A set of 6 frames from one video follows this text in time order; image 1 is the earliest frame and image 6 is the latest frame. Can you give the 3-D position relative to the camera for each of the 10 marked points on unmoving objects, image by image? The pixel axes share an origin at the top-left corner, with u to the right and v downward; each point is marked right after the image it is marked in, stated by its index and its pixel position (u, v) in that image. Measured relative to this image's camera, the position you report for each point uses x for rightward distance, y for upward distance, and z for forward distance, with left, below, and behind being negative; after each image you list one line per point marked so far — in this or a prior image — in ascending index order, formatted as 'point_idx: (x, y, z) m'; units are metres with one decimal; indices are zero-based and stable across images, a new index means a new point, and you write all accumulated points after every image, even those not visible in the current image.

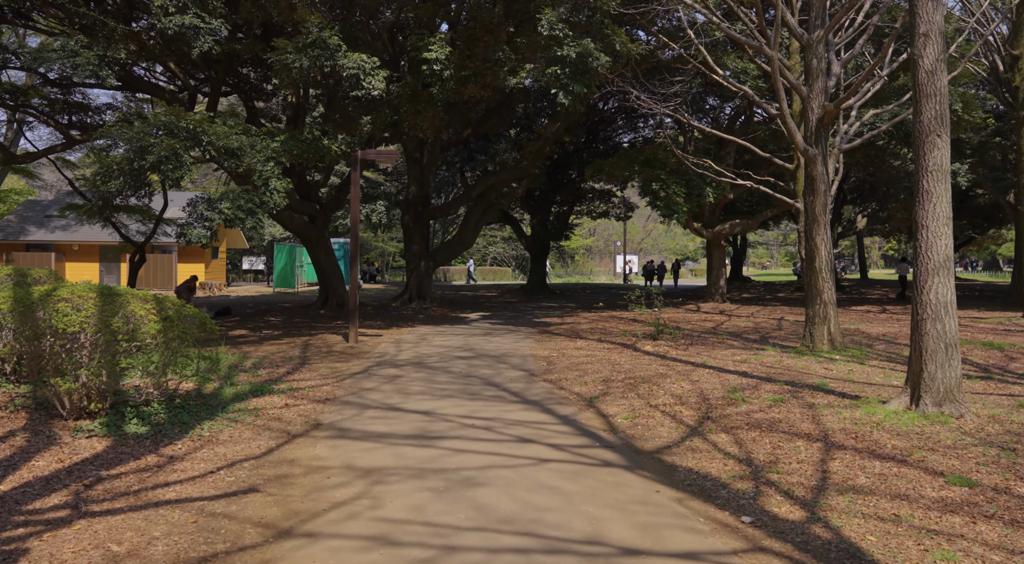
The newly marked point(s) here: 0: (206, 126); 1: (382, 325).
0: (-4.9, +2.5, +12.5) m
1: (-3.1, -1.0, +18.5) m
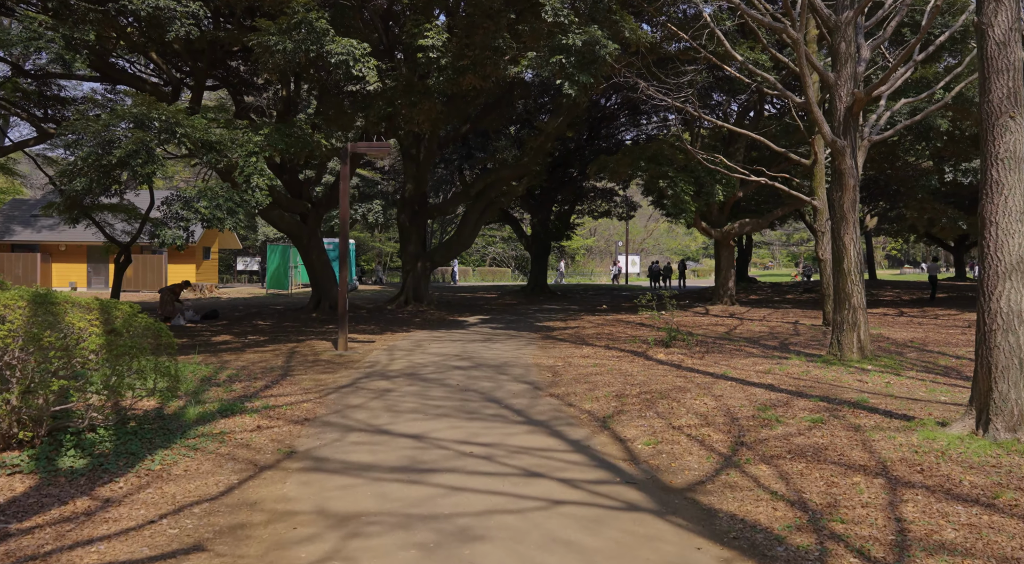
0: (-4.9, +2.5, +11.5) m
1: (-3.1, -1.1, +17.5) m
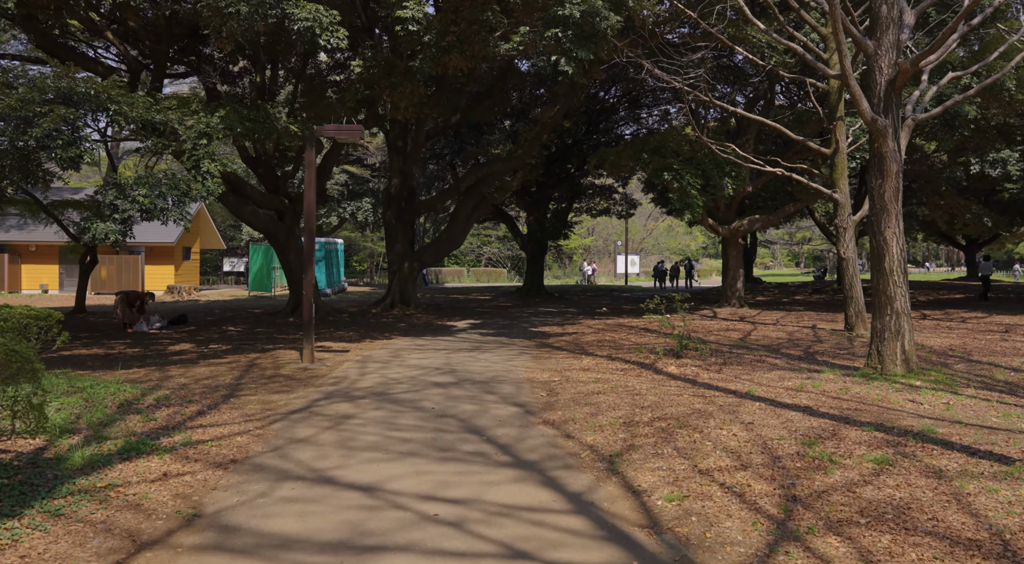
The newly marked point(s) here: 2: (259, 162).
0: (-5.1, +2.4, +9.9) m
1: (-3.2, -1.1, +15.9) m
2: (-6.4, +3.0, +19.8) m
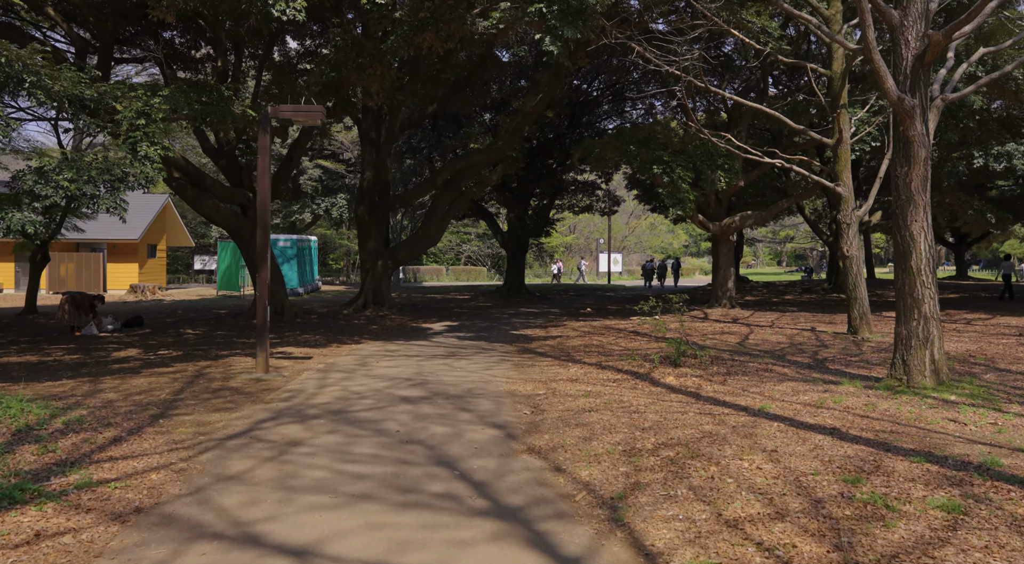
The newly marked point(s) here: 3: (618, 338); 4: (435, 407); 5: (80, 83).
0: (-5.3, +2.4, +8.6) m
1: (-3.6, -1.1, +14.6) m
2: (-6.9, +3.1, +18.5) m
3: (+1.9, -1.0, +14.3) m
4: (-0.8, -1.3, +8.0) m
5: (-5.2, +2.4, +9.3) m
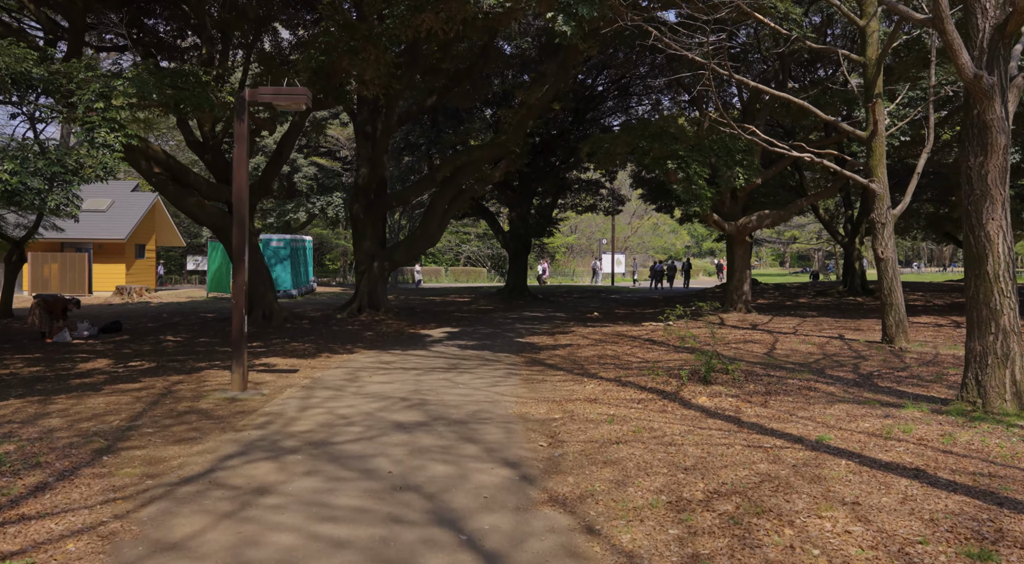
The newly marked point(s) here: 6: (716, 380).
0: (-5.2, +2.4, +7.4) m
1: (-3.5, -1.2, +13.4) m
2: (-6.8, +3.0, +17.3) m
3: (+2.0, -1.1, +13.1) m
4: (-0.7, -1.4, +6.8) m
5: (-5.1, +2.3, +8.1) m
6: (+2.4, -1.2, +9.4) m
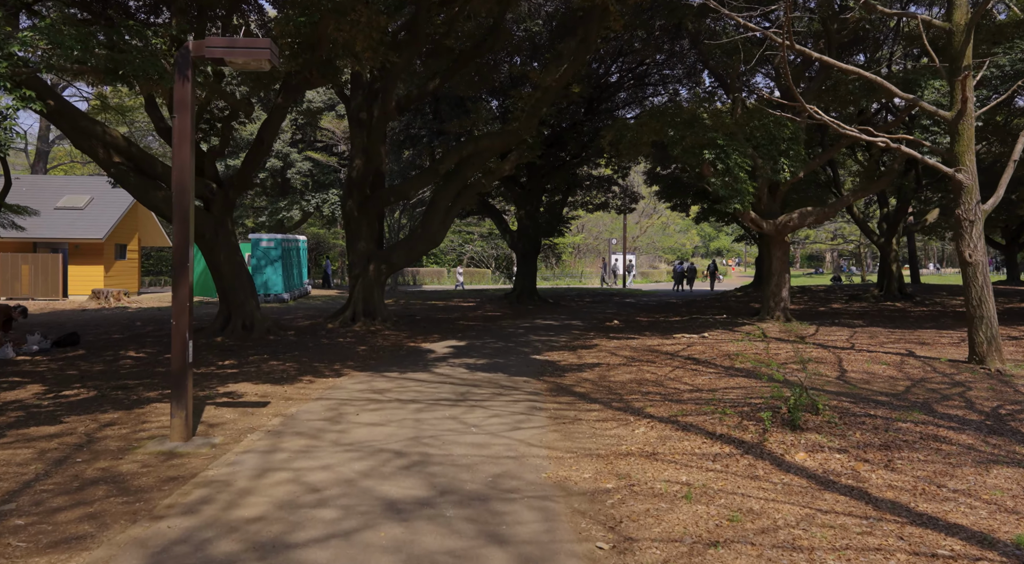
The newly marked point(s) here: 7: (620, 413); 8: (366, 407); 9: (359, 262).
0: (-4.9, +2.2, +5.2) m
1: (-3.2, -1.3, +11.3) m
2: (-6.5, +2.9, +15.1) m
3: (+2.3, -1.2, +10.9) m
4: (-0.4, -1.5, +4.6) m
5: (-4.8, +2.2, +6.0) m
6: (+2.7, -1.3, +7.2) m
7: (+1.1, -1.4, +8.3) m
8: (-1.6, -1.4, +8.6) m
9: (-3.5, +0.5, +18.0) m
